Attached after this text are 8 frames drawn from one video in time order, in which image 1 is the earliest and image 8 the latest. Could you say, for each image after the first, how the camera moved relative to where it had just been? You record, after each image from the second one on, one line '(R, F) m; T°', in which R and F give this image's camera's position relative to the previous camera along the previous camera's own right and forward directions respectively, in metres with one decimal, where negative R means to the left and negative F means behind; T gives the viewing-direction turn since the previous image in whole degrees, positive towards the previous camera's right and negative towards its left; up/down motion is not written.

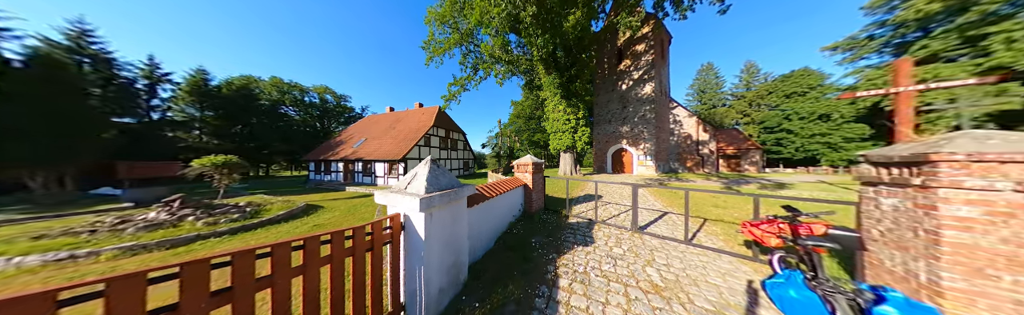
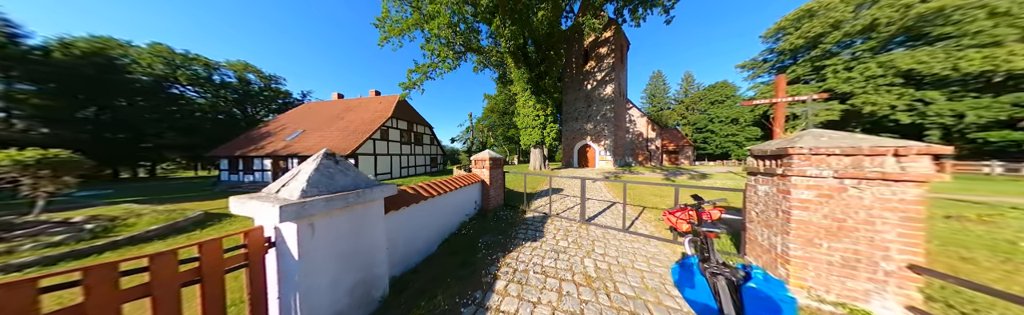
(+0.4, +0.1) m; +9°
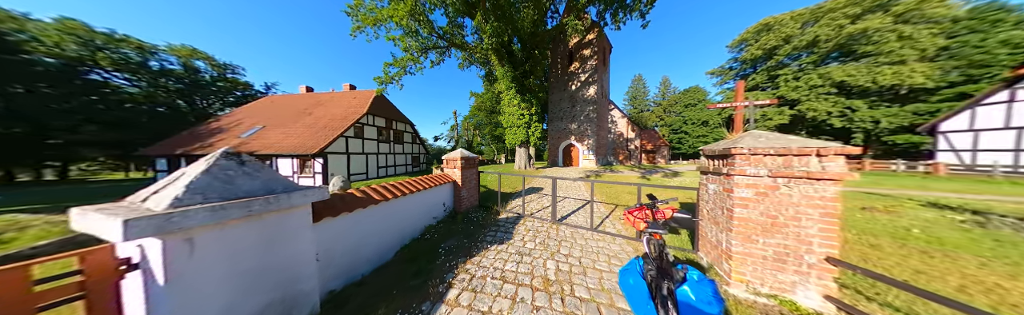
(+0.3, +0.1) m; +4°
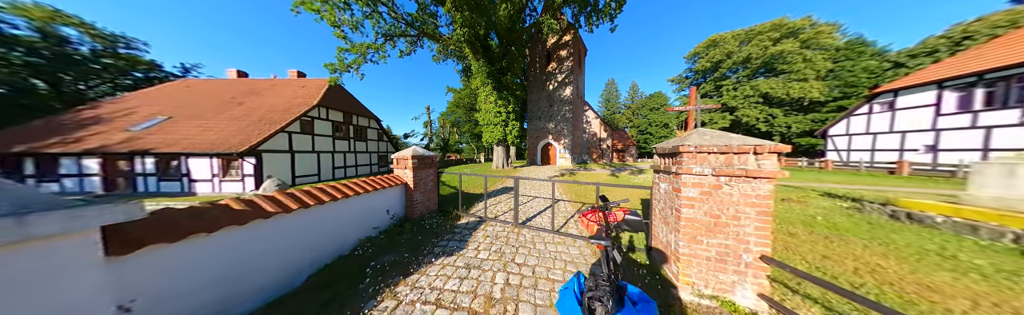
(+0.4, +0.3) m; +7°
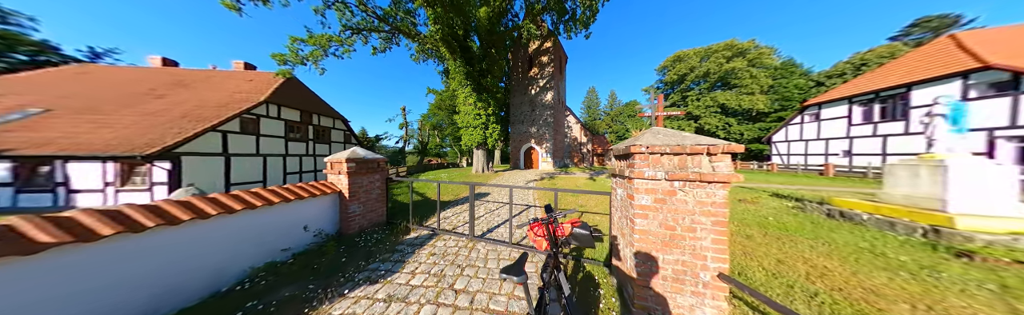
(+0.5, +0.3) m; +5°
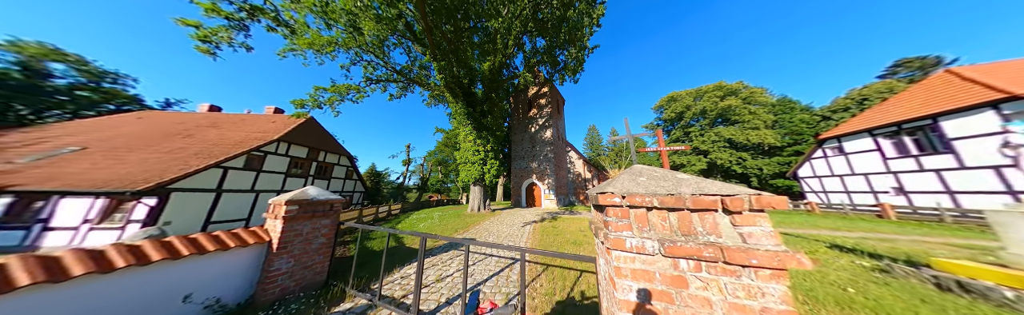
(+0.6, +0.5) m; -2°
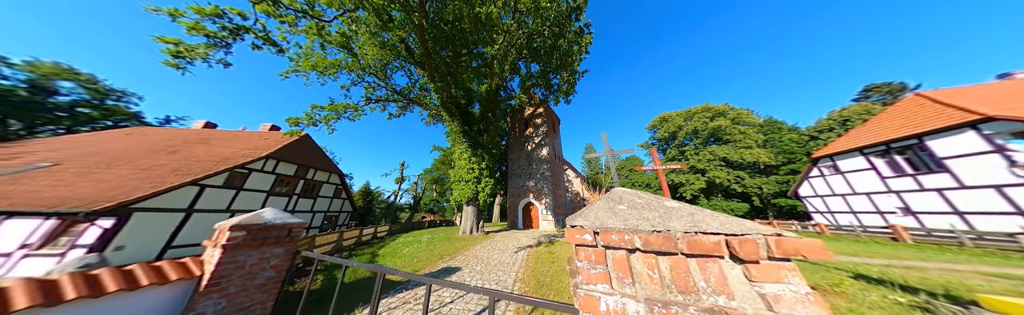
(+0.3, +0.2) m; 0°
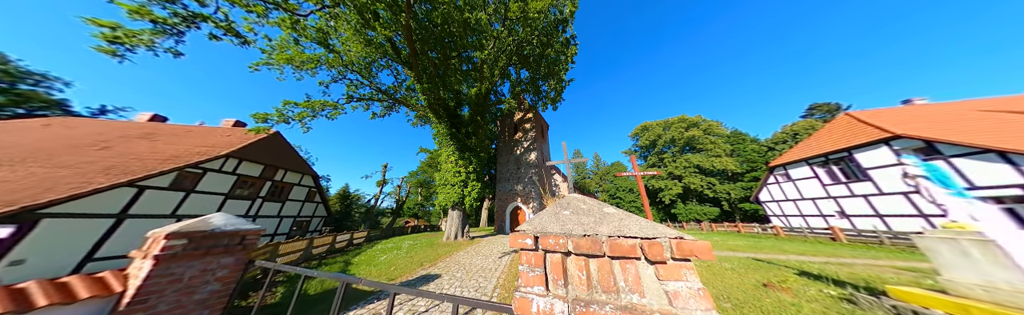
(+0.2, 0.0) m; +4°
